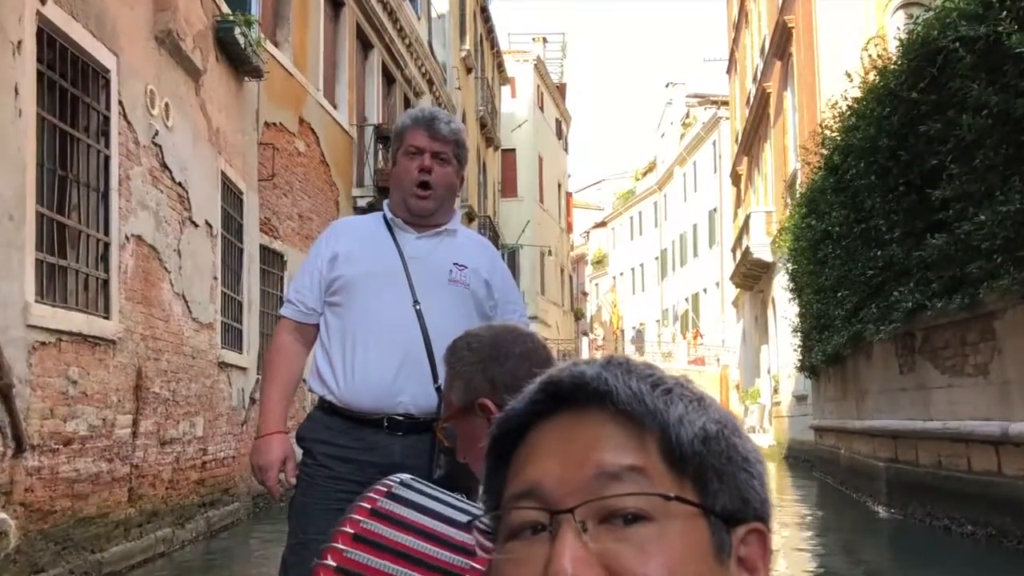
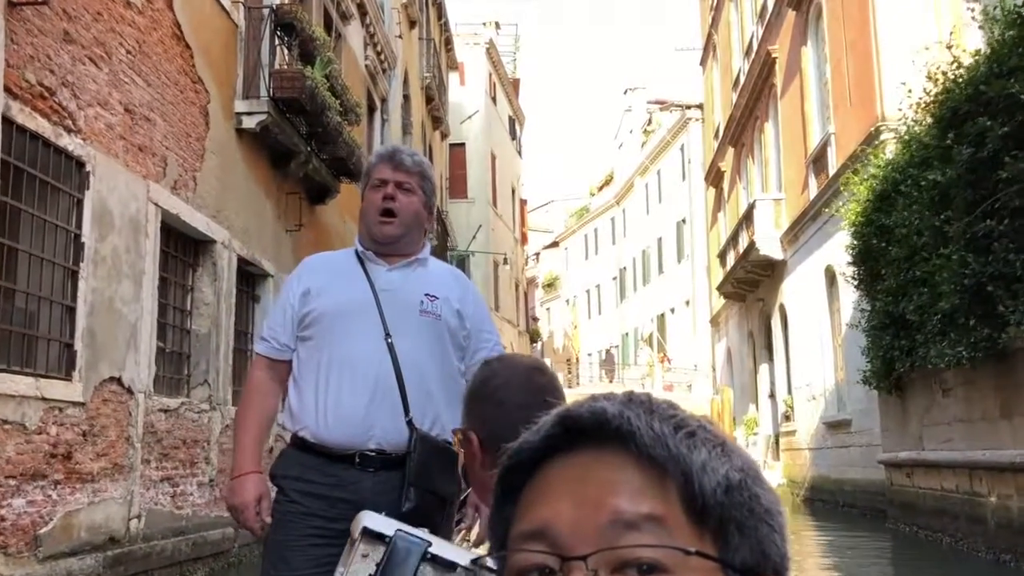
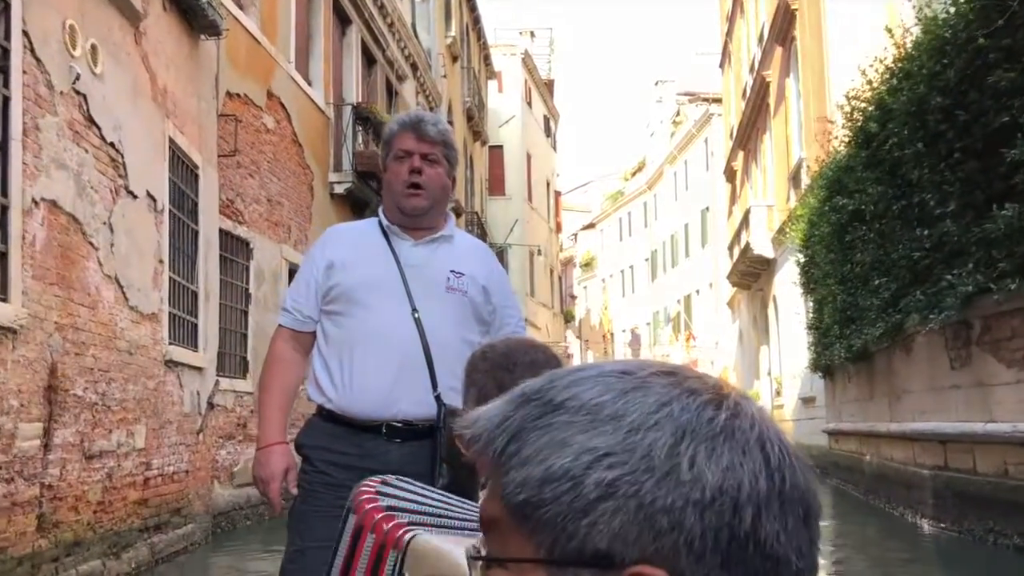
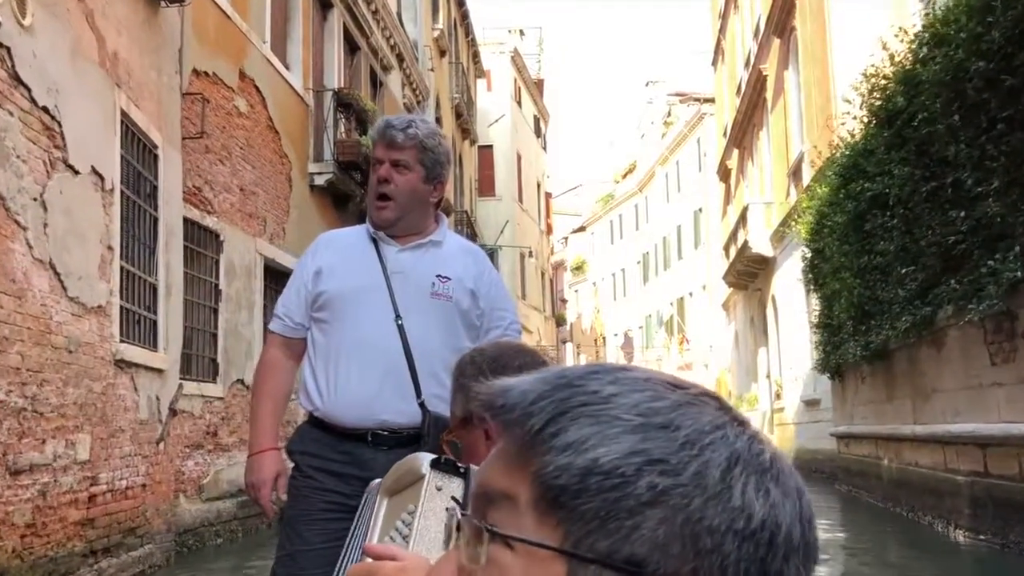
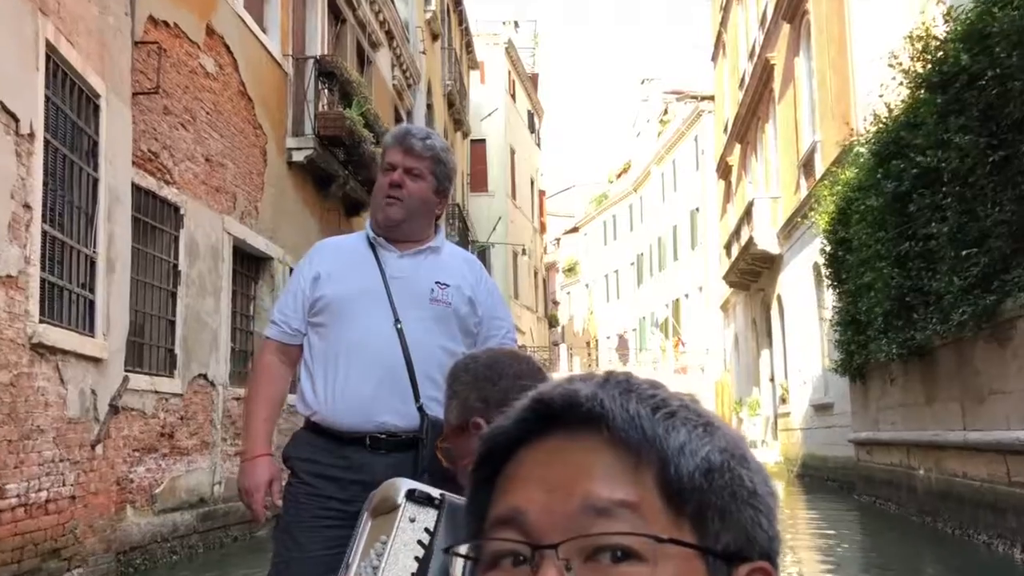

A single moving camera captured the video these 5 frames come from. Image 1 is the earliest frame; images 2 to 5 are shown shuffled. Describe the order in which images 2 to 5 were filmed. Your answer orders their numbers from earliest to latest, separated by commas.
3, 4, 5, 2
